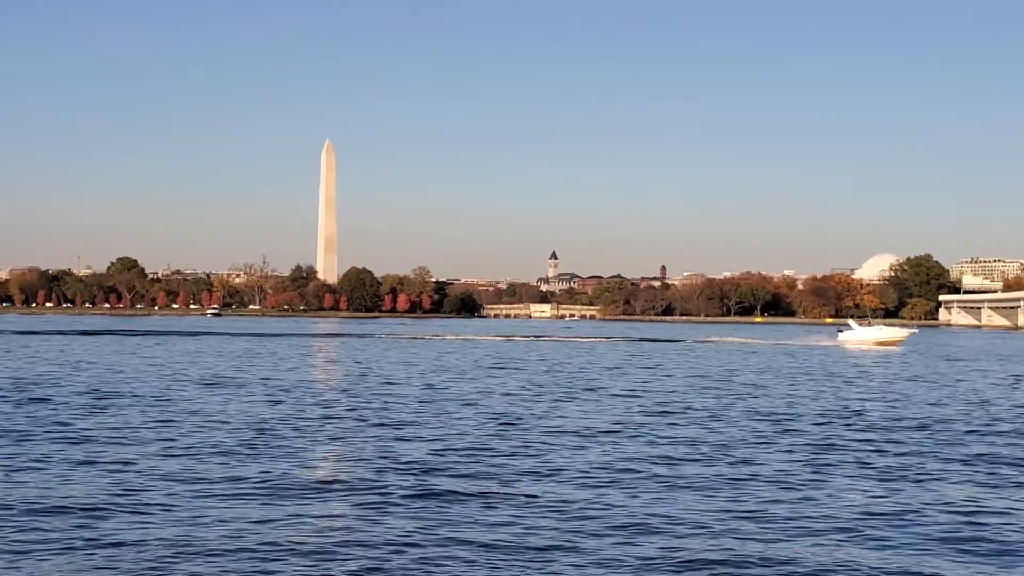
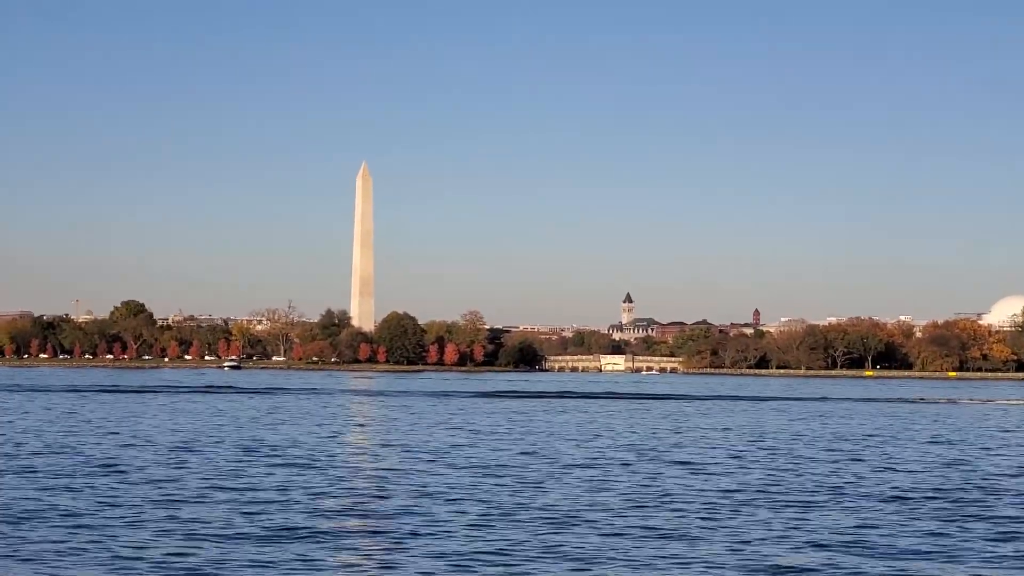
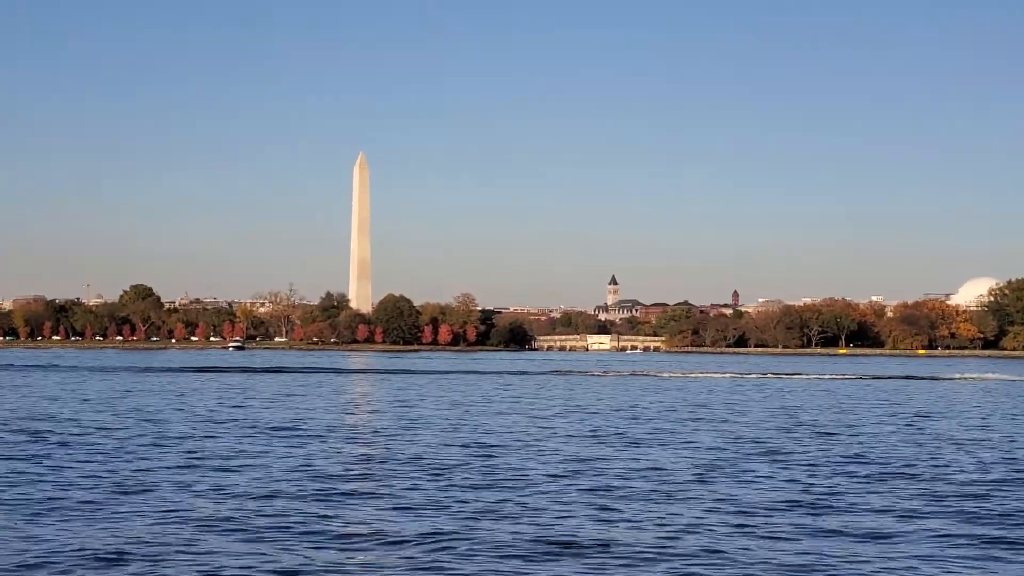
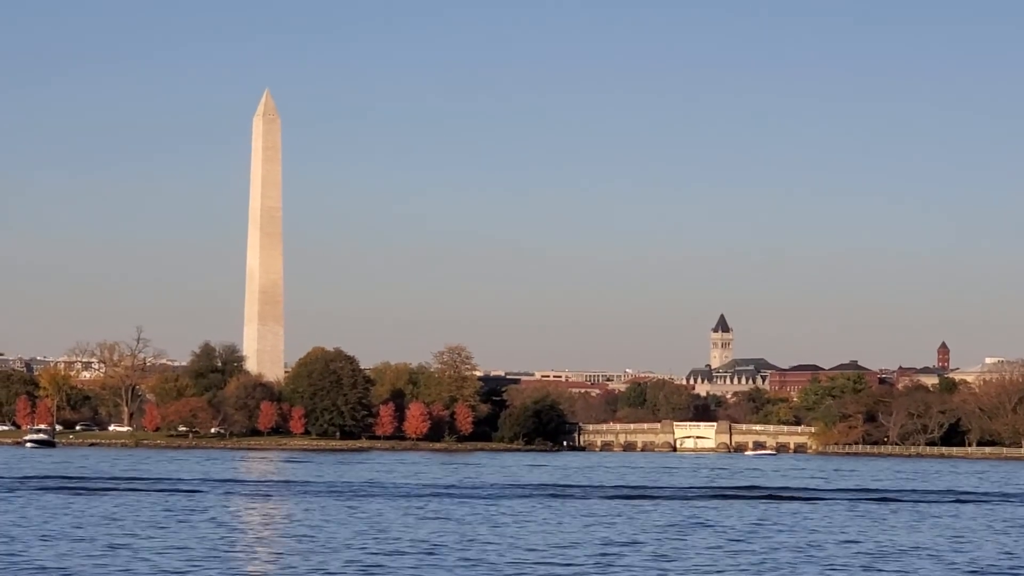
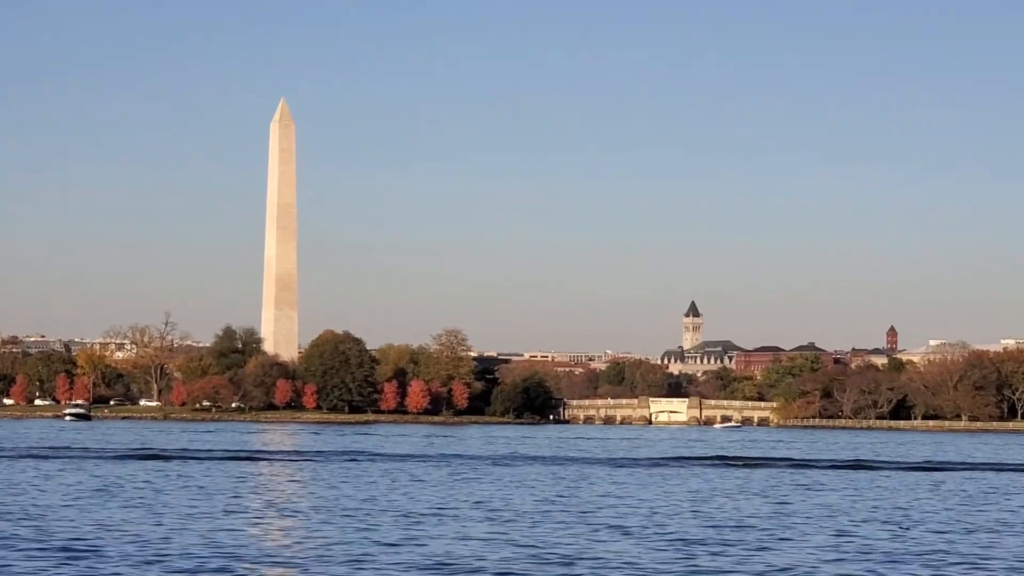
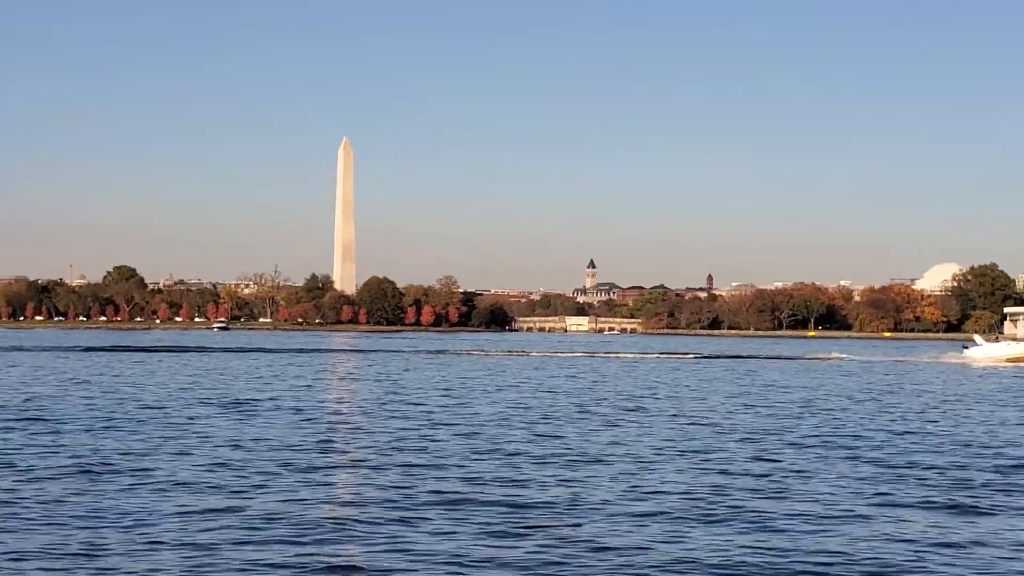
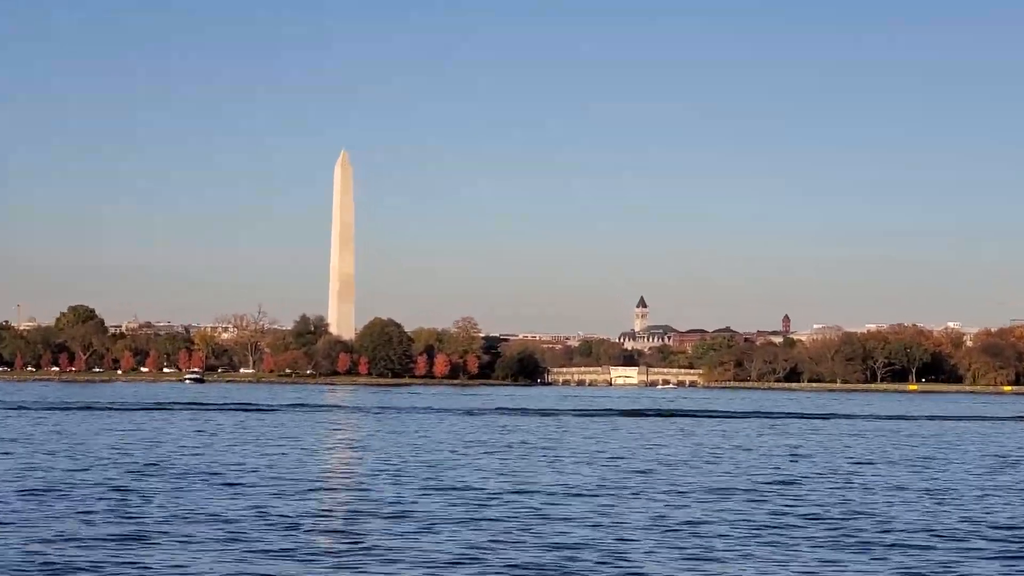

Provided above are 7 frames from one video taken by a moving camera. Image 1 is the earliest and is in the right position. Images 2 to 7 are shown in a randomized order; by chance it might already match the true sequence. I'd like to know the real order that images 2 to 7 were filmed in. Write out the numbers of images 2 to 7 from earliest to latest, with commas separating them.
6, 3, 2, 7, 5, 4
